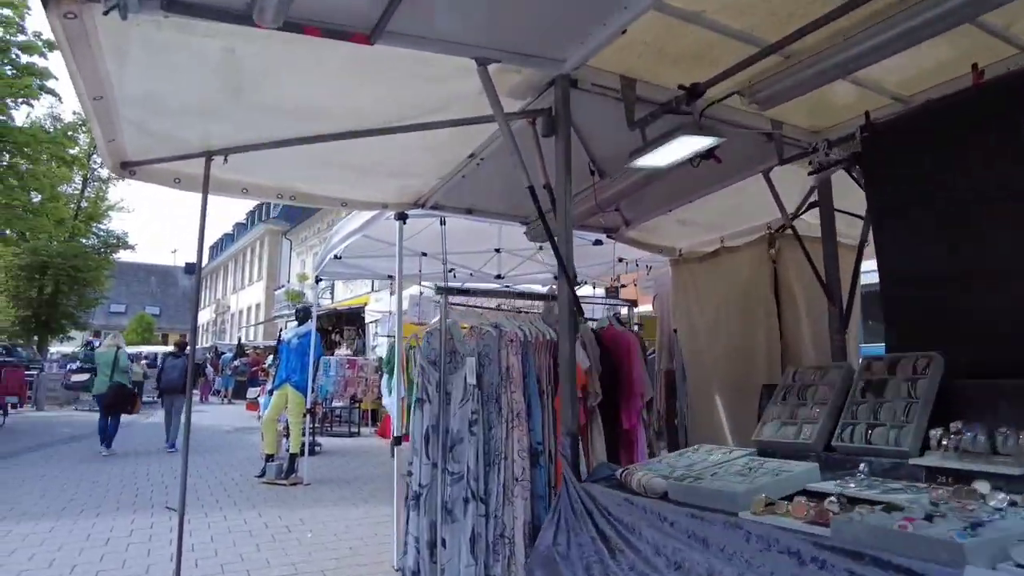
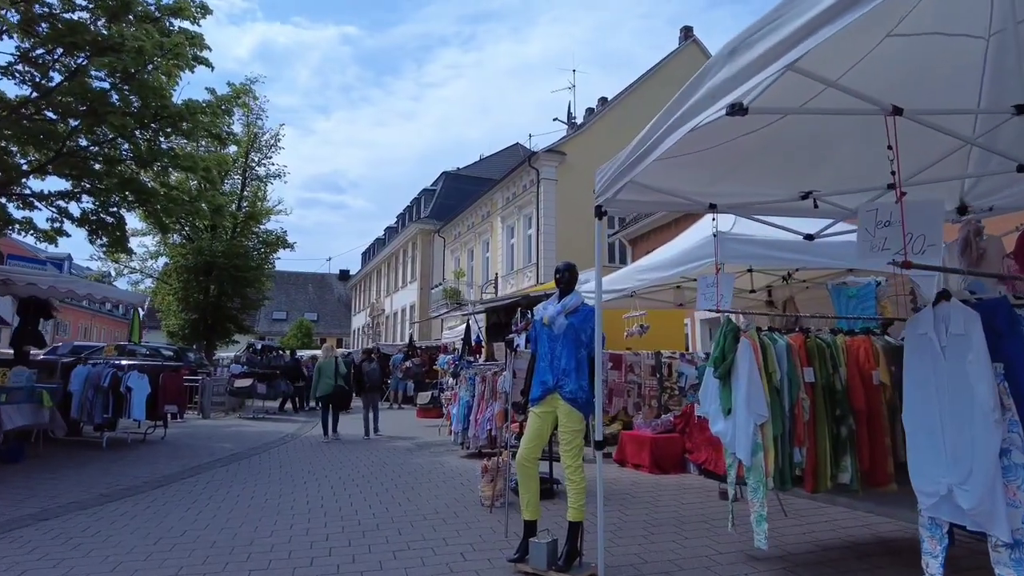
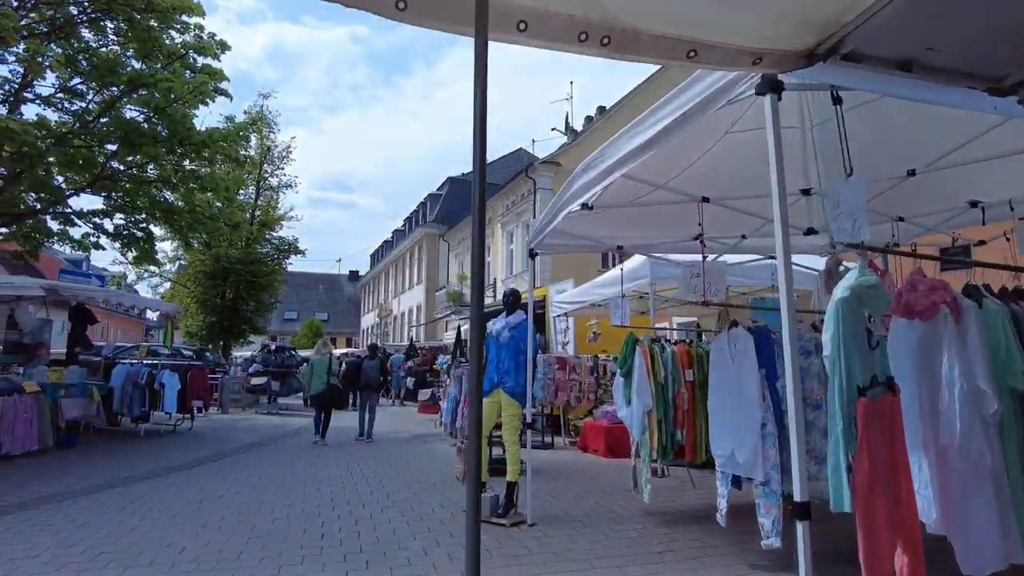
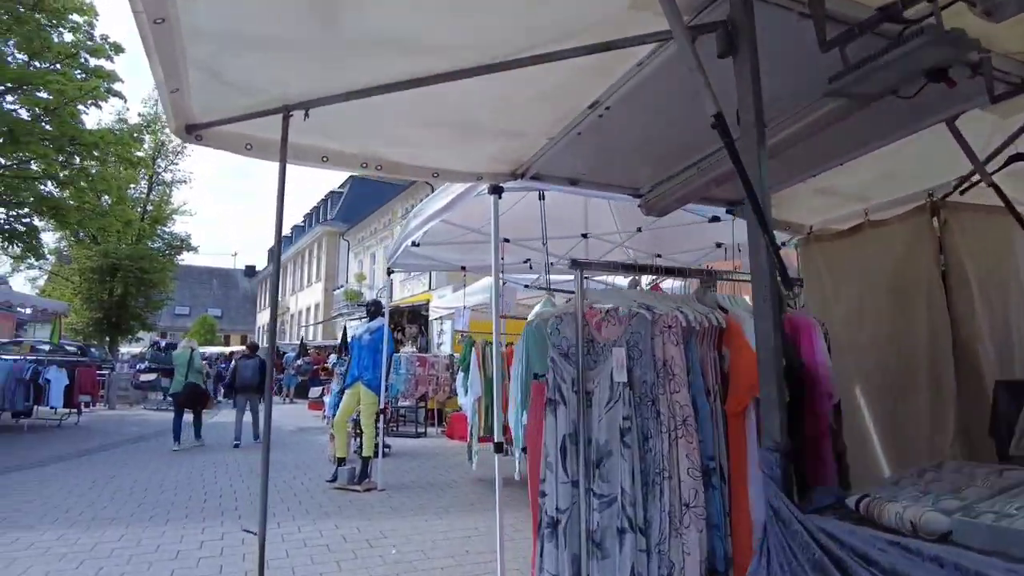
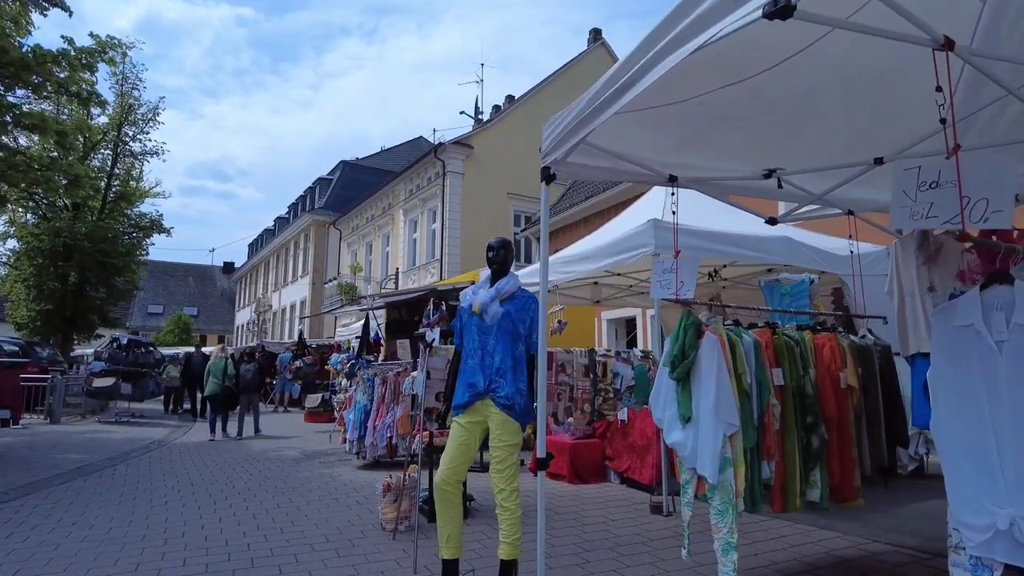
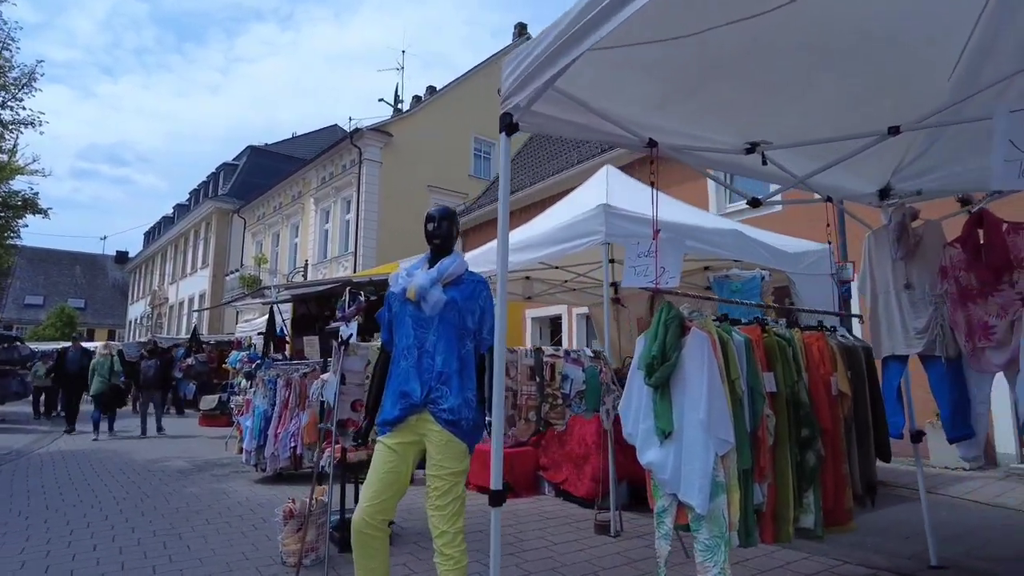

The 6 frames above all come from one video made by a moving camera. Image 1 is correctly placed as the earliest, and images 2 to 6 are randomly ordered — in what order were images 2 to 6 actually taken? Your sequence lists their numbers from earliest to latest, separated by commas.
4, 3, 2, 5, 6
